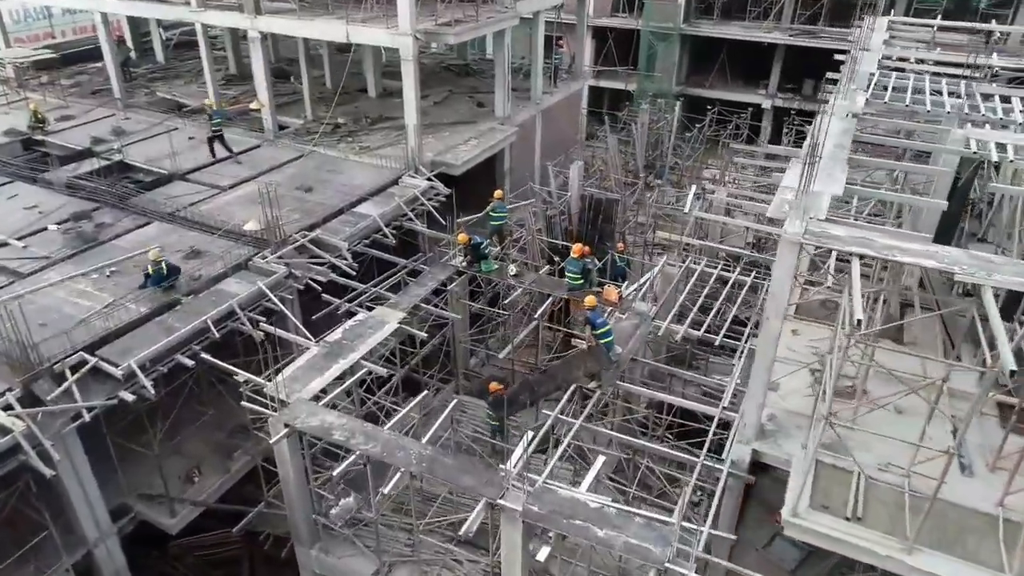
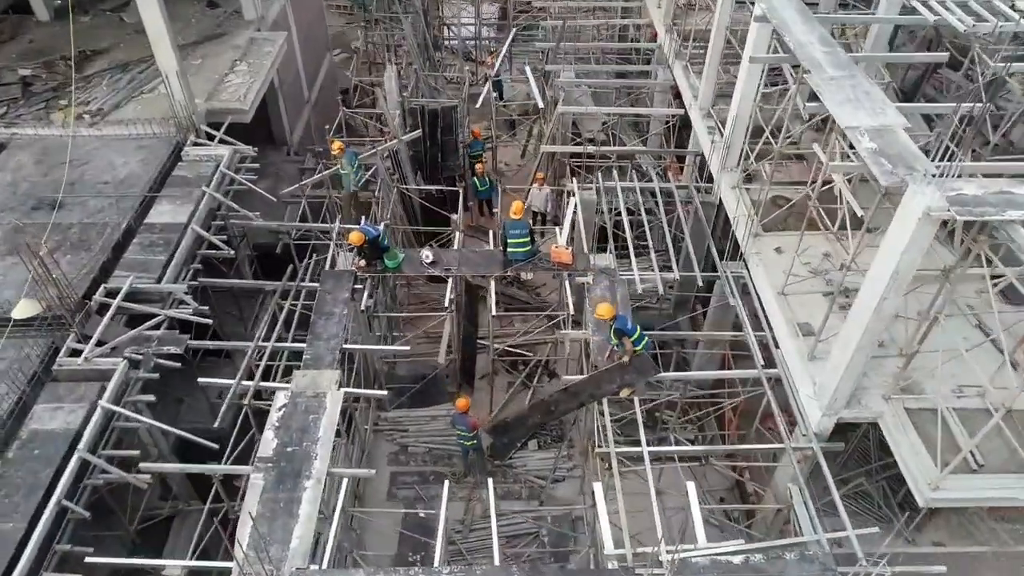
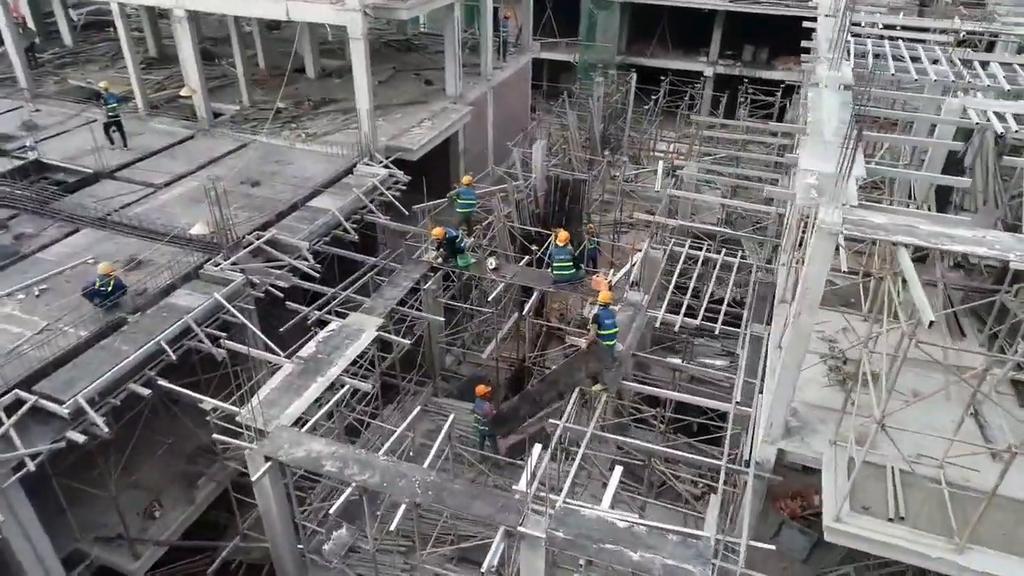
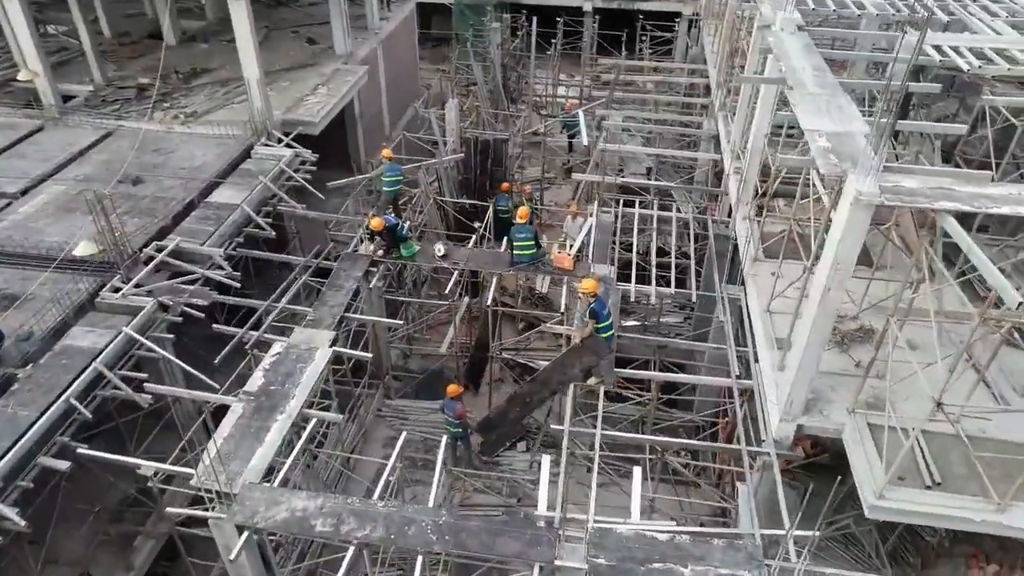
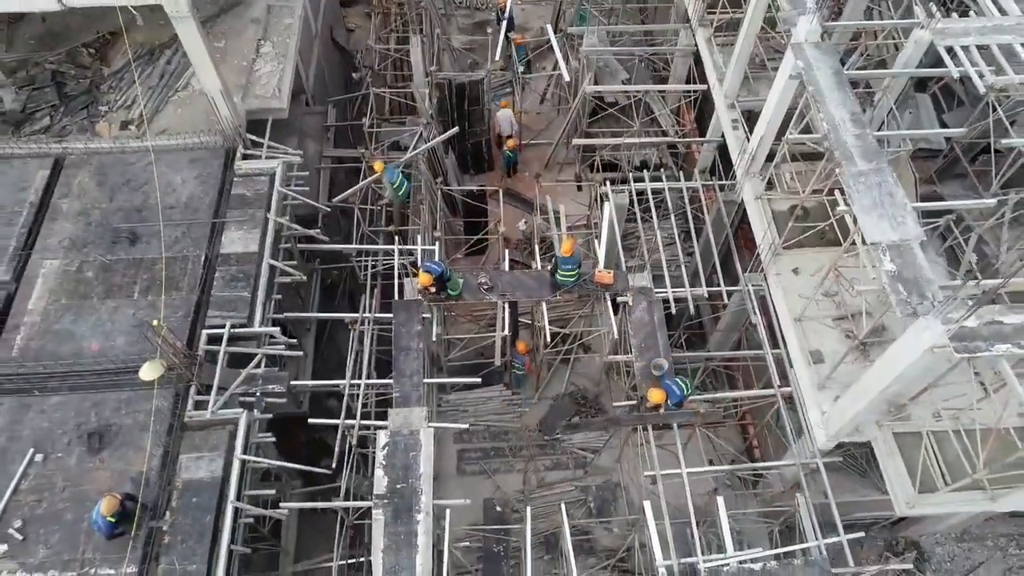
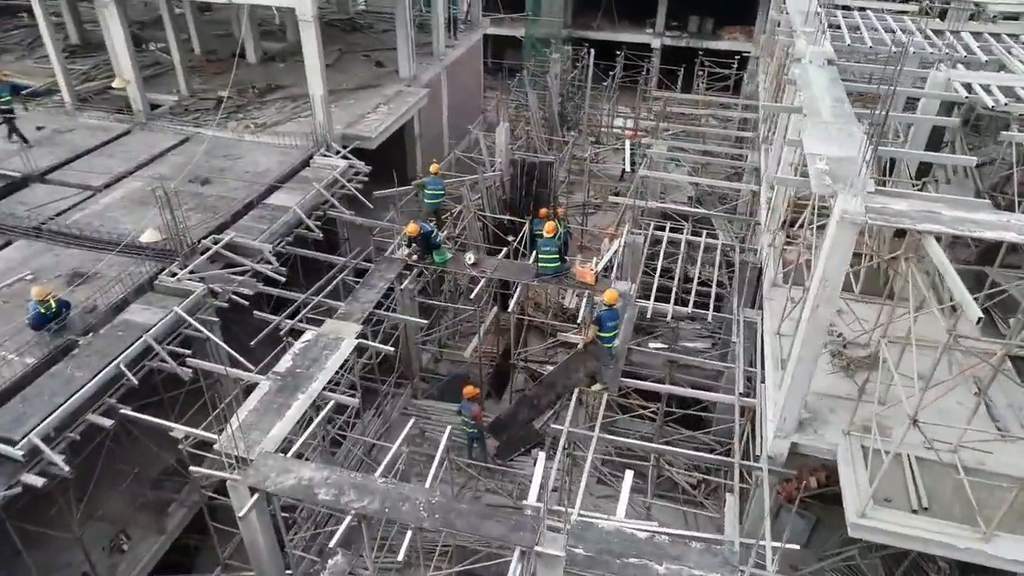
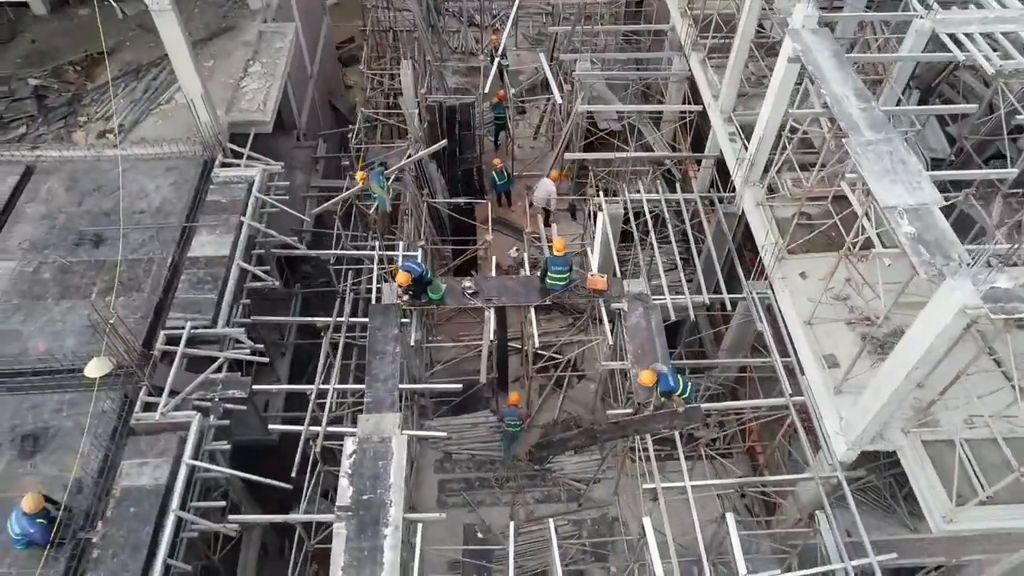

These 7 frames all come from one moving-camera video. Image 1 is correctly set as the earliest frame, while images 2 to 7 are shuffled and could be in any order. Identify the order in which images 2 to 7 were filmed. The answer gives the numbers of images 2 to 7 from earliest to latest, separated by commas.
3, 6, 4, 2, 7, 5
